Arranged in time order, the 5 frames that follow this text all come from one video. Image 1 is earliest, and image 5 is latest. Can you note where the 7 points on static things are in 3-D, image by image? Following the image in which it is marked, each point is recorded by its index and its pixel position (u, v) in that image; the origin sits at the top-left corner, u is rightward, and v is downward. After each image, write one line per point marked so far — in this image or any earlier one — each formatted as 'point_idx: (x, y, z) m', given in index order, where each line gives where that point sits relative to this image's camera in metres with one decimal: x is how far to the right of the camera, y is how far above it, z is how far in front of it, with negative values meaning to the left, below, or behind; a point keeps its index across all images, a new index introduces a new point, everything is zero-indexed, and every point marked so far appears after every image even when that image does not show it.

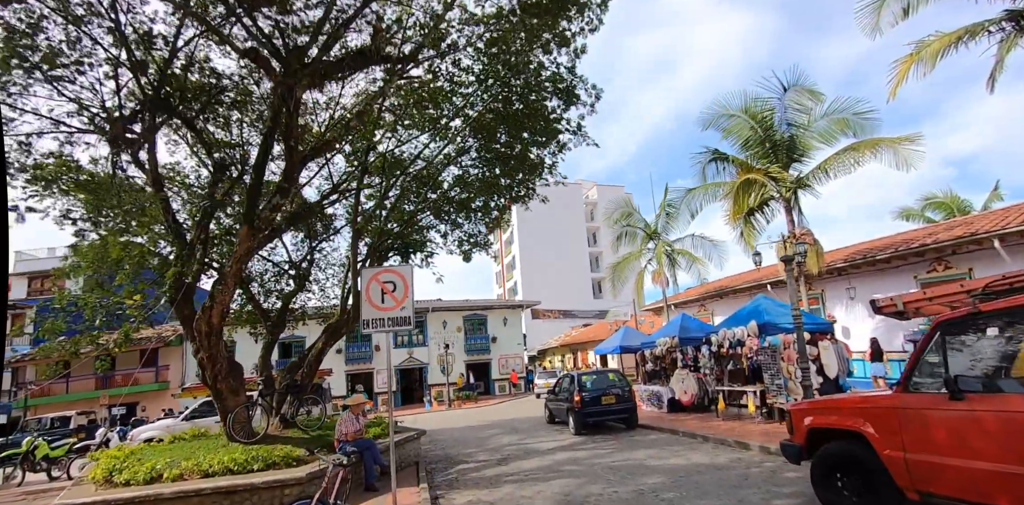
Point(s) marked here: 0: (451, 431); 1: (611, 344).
0: (-1.5, -4.5, +13.2) m
1: (+3.4, -3.2, +18.7) m
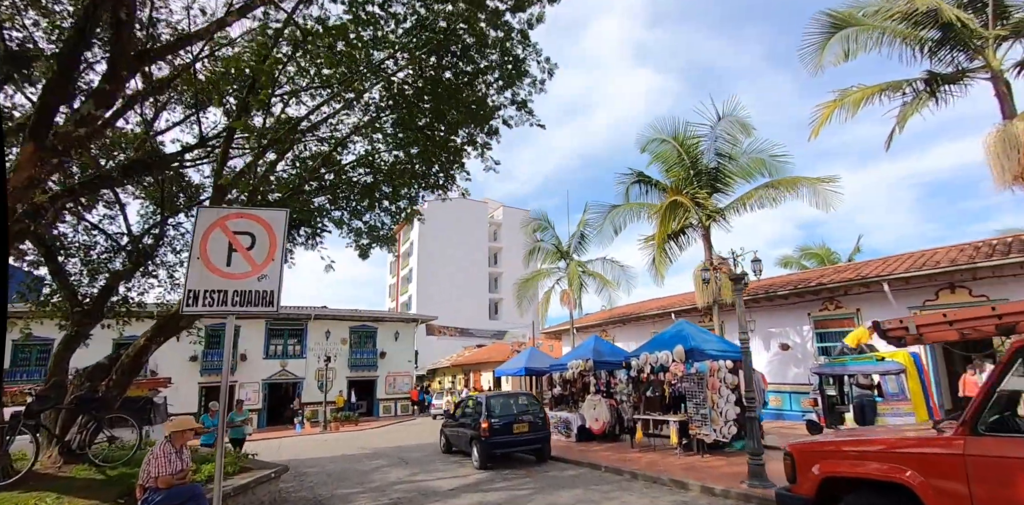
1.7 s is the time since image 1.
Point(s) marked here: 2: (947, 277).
0: (-3.8, -4.3, +10.8) m
1: (0.0, -3.6, +17.2) m
2: (+11.9, -0.8, +14.5) m
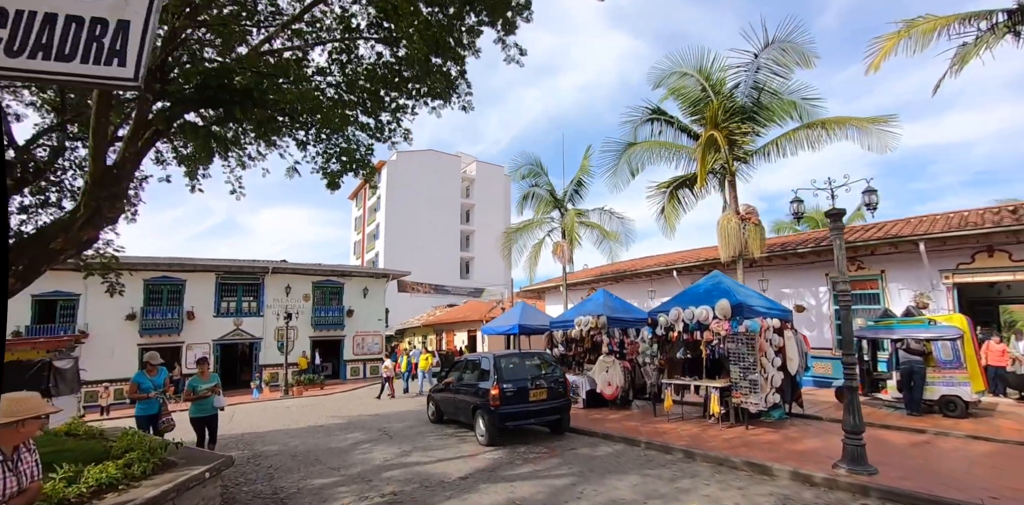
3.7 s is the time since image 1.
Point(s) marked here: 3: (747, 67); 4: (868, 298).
0: (-3.7, -3.0, +8.7) m
1: (-0.3, -2.0, +15.3) m
2: (+11.8, +0.4, +13.3) m
3: (+5.6, +4.7, +13.2) m
4: (+10.0, -1.2, +15.2) m
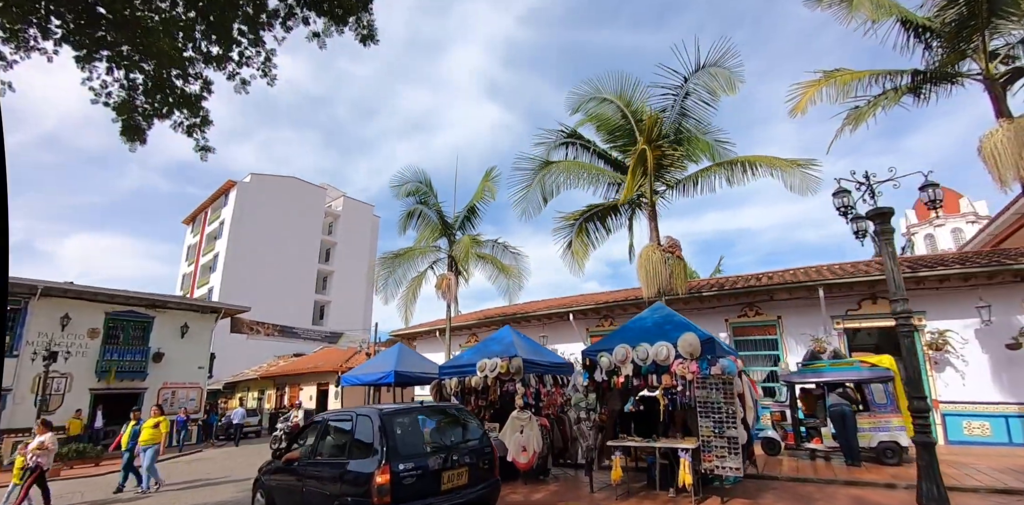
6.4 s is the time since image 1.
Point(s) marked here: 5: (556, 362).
0: (-4.7, -2.7, +4.5) m
1: (-3.1, -2.6, +11.9) m
2: (+9.2, -0.9, +13.2) m
3: (+3.4, +3.8, +12.1) m
4: (+6.9, -2.5, +14.5) m
5: (+0.7, -1.9, +9.2) m
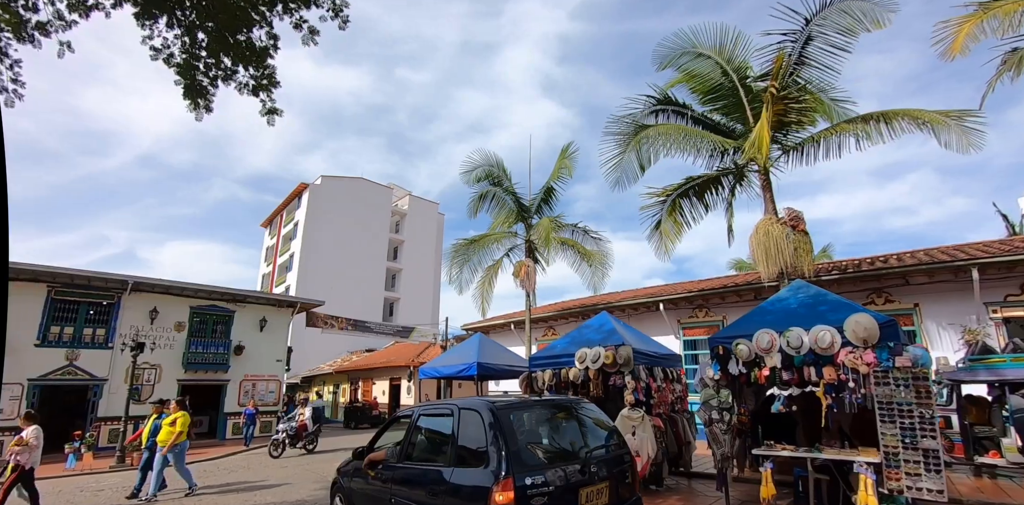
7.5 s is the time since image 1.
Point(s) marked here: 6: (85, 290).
0: (-3.7, -2.5, +3.9) m
1: (-1.3, -2.3, +11.0) m
2: (+11.1, -0.3, +10.9) m
3: (+5.1, +4.3, +10.5) m
4: (+9.0, -2.0, +12.4) m
5: (+2.3, -1.5, +8.0) m
6: (-13.3, -1.2, +16.6) m
